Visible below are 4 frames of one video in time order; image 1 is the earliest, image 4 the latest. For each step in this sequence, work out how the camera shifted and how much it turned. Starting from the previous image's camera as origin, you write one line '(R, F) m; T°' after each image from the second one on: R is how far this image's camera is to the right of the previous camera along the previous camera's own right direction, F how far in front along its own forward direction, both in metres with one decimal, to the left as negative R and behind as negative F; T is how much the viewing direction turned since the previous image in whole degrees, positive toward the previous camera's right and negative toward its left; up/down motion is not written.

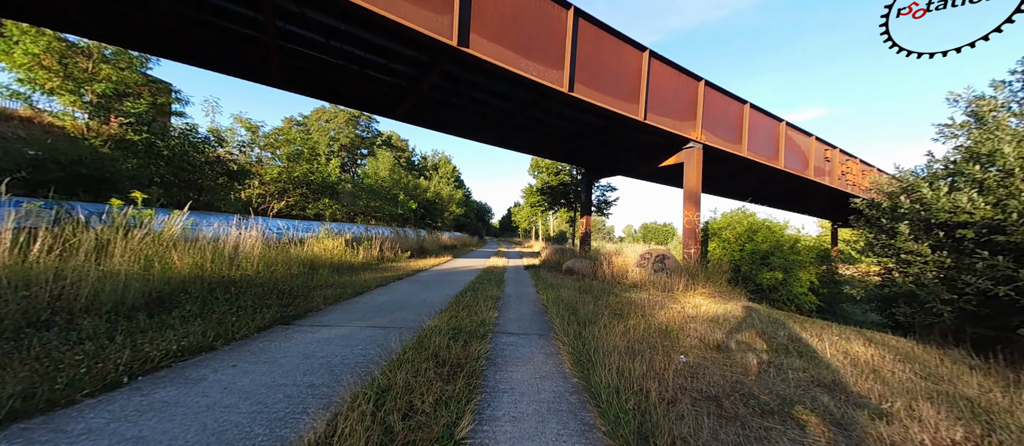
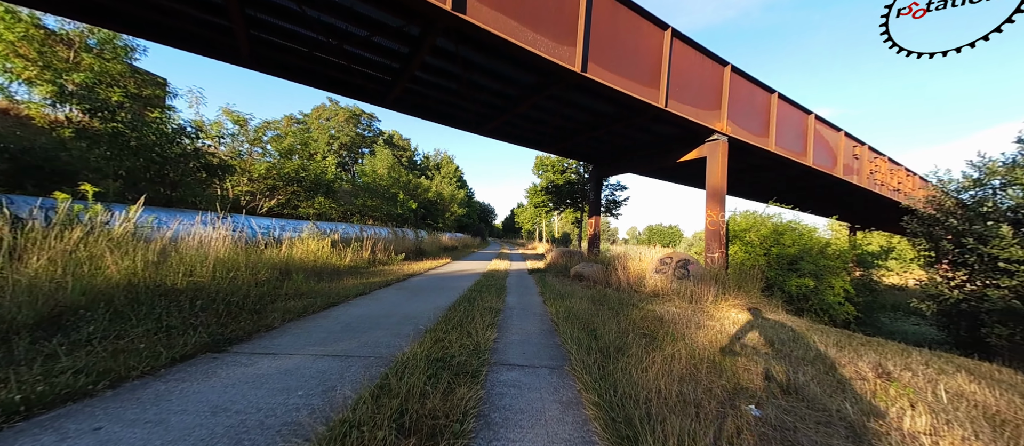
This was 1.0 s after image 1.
(0.0, +0.9) m; -1°
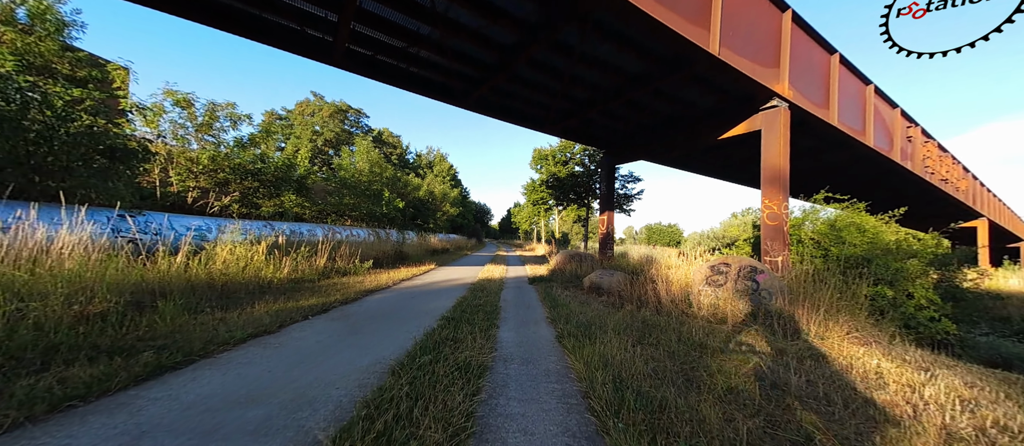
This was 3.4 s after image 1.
(0.0, +2.1) m; +1°
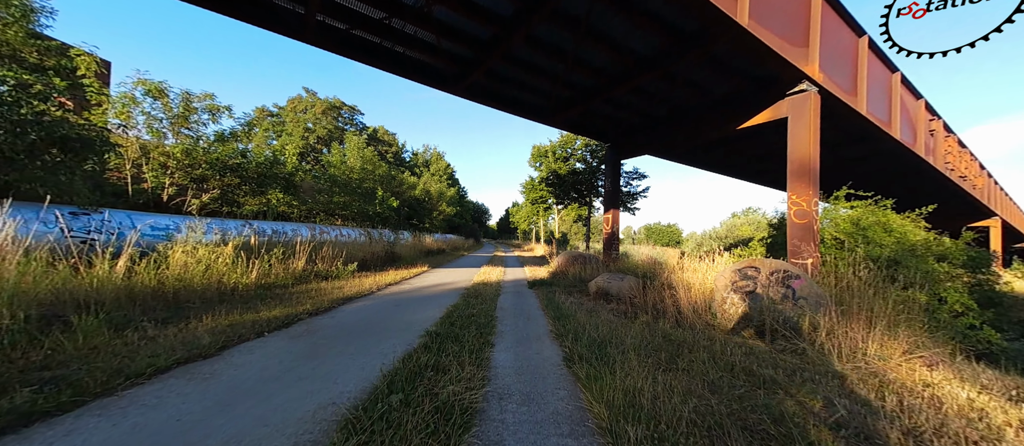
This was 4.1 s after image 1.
(0.0, +0.7) m; 0°
